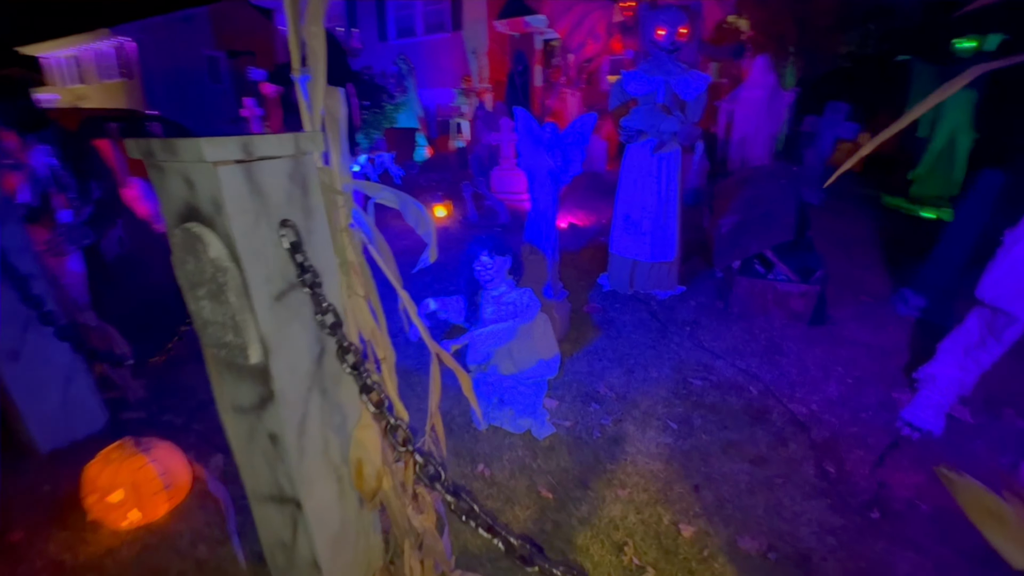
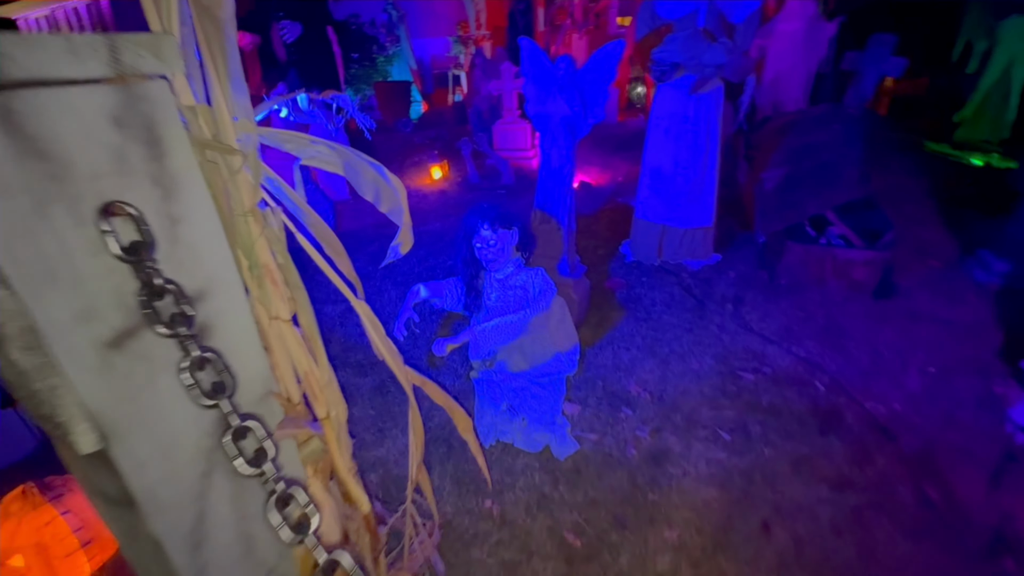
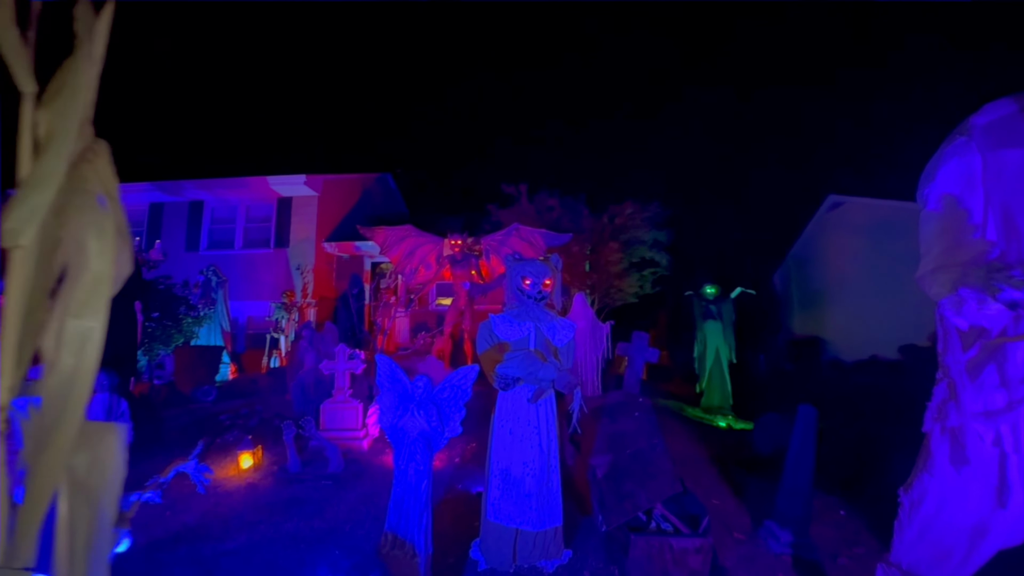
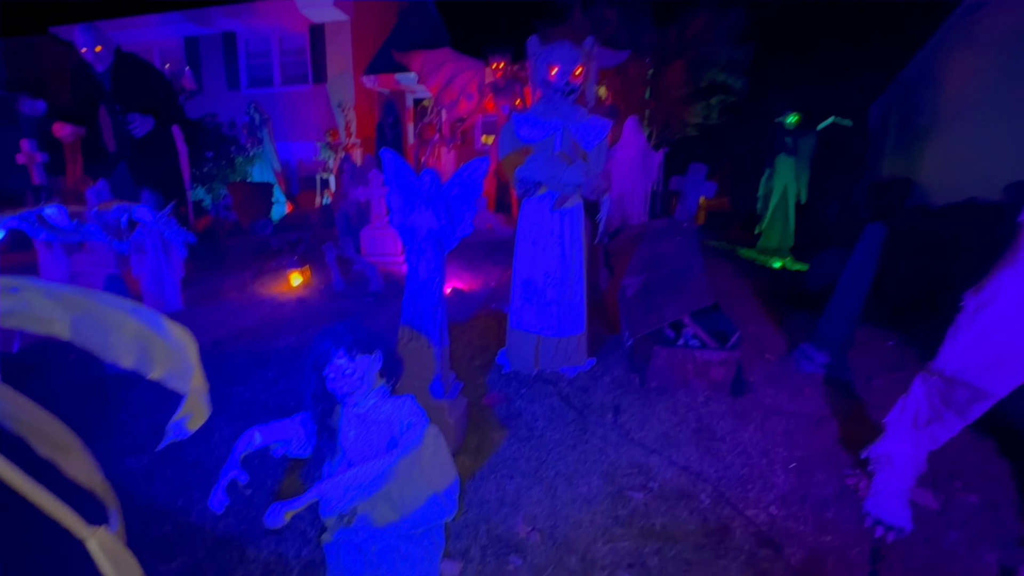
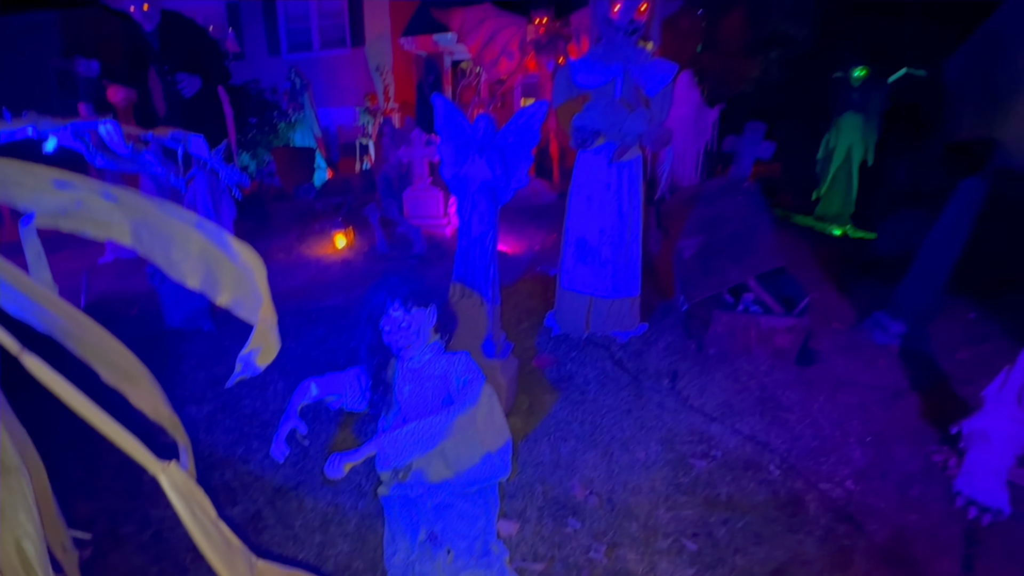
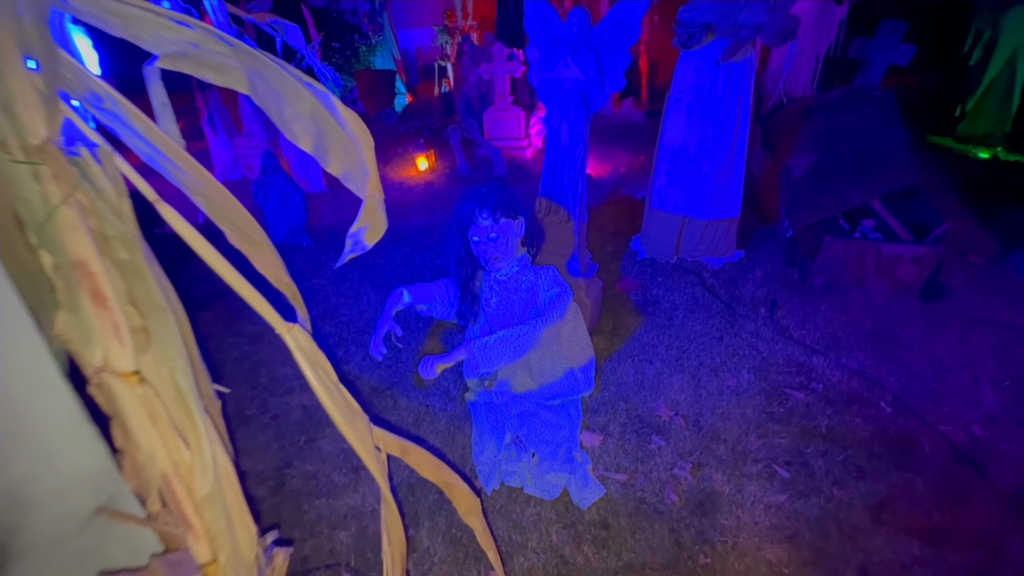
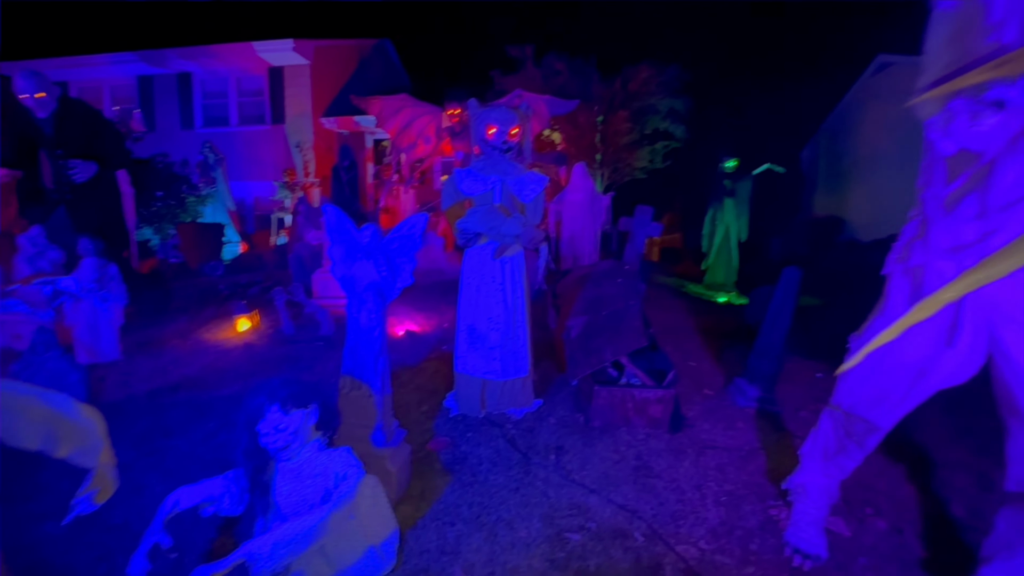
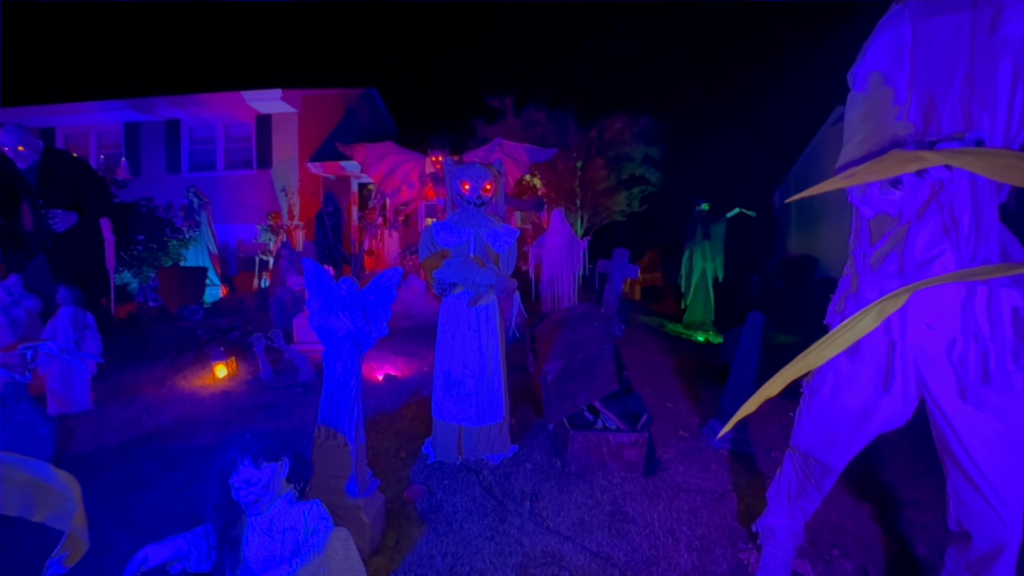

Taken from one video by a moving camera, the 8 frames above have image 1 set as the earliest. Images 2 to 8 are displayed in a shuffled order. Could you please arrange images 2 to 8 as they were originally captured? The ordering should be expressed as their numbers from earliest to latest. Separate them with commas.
2, 6, 5, 4, 7, 8, 3
